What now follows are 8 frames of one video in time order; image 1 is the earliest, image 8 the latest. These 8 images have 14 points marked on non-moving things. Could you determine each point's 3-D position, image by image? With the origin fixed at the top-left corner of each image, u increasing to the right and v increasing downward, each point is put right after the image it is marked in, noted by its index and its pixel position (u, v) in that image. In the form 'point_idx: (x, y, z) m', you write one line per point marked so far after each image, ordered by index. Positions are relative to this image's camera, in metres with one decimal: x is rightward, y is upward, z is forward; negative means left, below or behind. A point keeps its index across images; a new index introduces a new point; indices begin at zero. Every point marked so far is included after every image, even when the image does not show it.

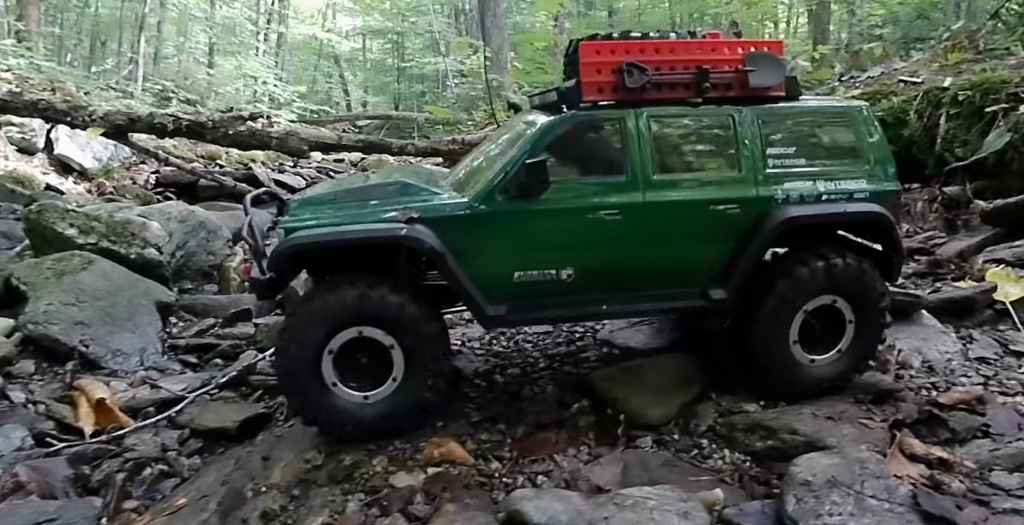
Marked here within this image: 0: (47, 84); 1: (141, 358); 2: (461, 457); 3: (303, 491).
0: (-10.8, +4.1, +13.5) m
1: (-3.0, -0.7, +4.7) m
2: (-0.2, -1.0, +3.0) m
3: (-0.9, -1.0, +2.8) m
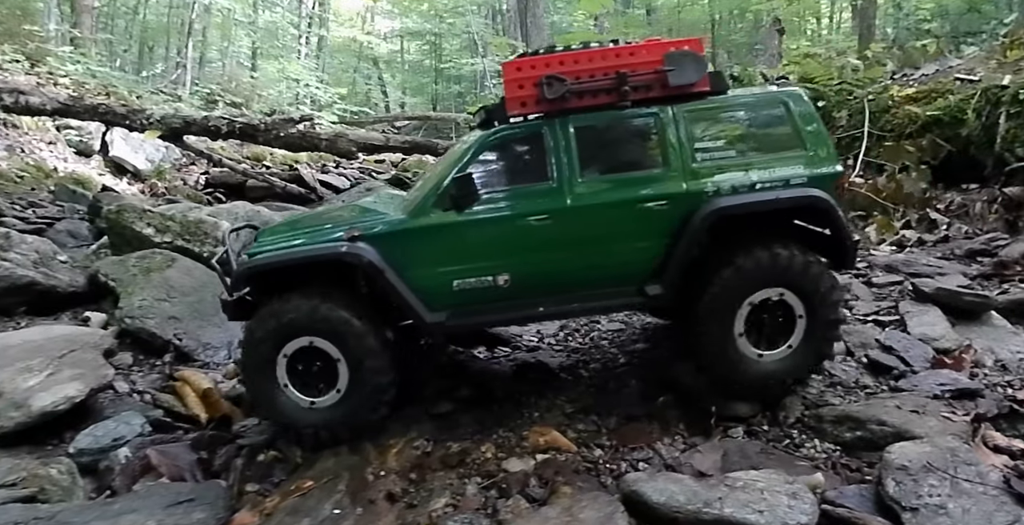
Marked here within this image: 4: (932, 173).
0: (-9.8, +4.1, +14.2) m
1: (-2.4, -0.7, +5.0) m
2: (+0.3, -1.0, +3.2) m
3: (-0.4, -1.0, +3.0) m
4: (+6.2, +1.3, +8.9) m
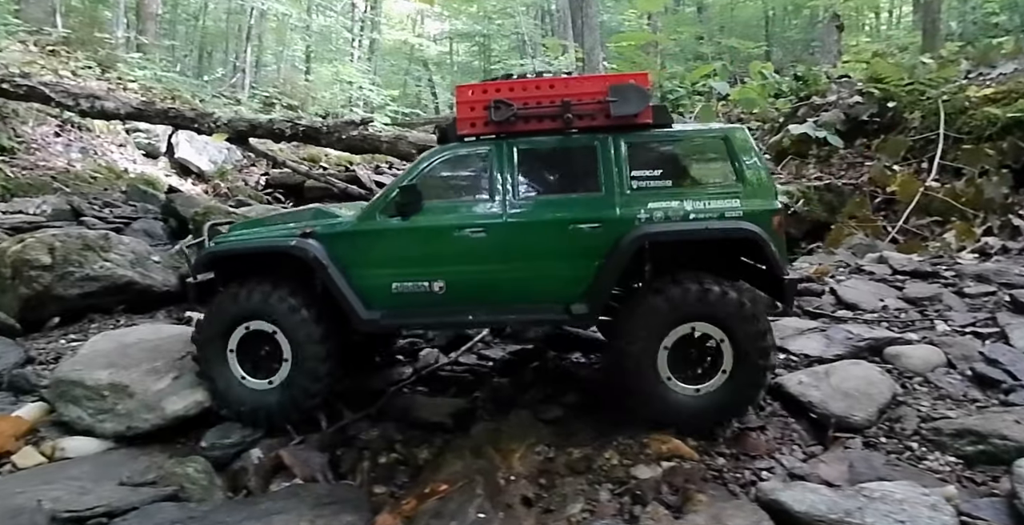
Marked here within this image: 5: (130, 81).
0: (-8.5, +4.2, +14.8) m
1: (-1.6, -0.8, +5.2) m
2: (+0.9, -1.0, +3.2) m
3: (+0.2, -1.1, +3.1) m
4: (+7.2, +1.2, +8.7) m
5: (-9.3, +4.4, +14.7) m
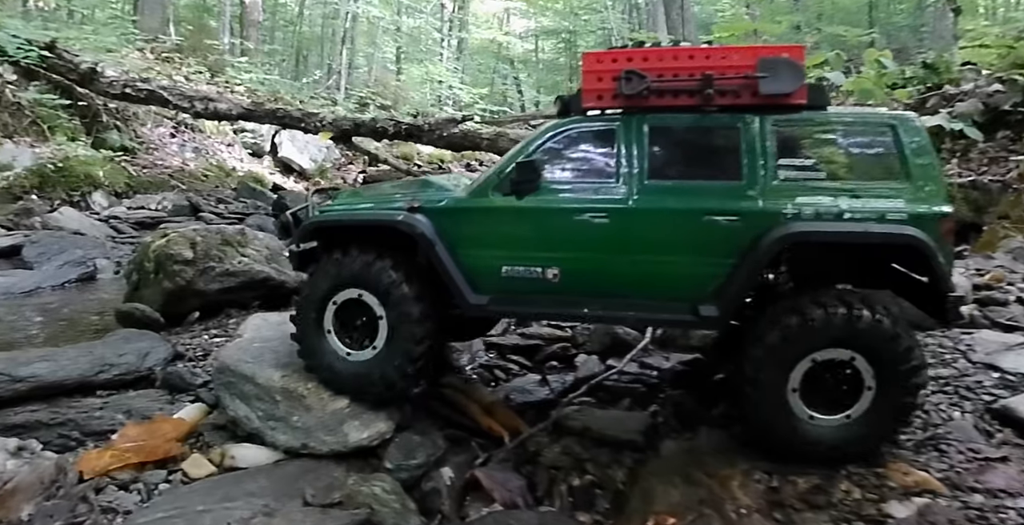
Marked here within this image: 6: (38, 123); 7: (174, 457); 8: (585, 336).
0: (-6.0, +4.2, +15.2) m
1: (-0.4, -0.7, +4.9) m
2: (+2.0, -1.0, +2.6) m
3: (+1.2, -1.1, +2.6) m
4: (+8.8, +1.2, +7.3) m
5: (-6.9, +4.5, +15.2) m
6: (-8.2, +2.4, +10.5) m
7: (-1.6, -0.9, +2.9) m
8: (+0.6, -0.6, +4.8) m
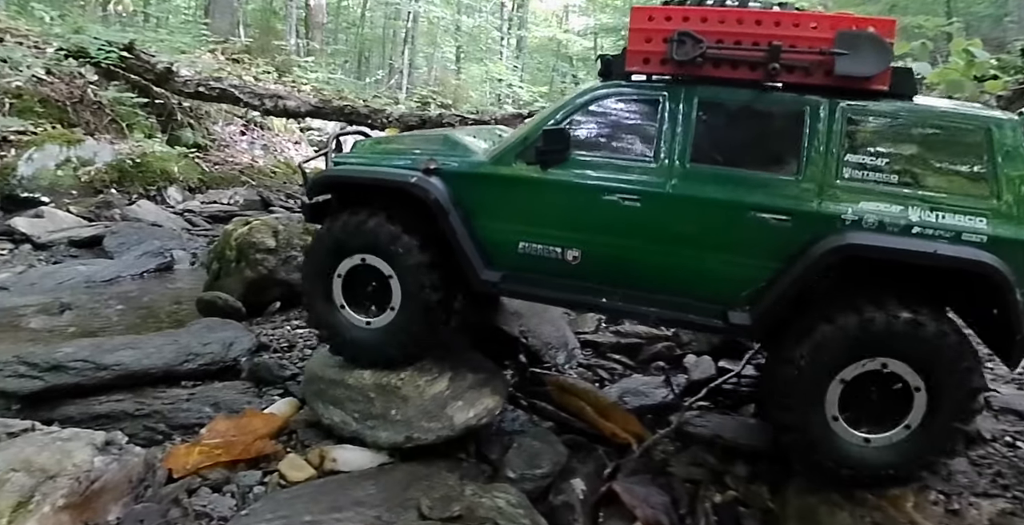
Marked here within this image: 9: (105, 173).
0: (-4.4, +4.3, +15.3) m
1: (+0.4, -0.7, +4.5) m
2: (+2.5, -0.9, +2.1) m
3: (+1.7, -1.0, +2.1) m
4: (+9.7, +1.2, +6.2) m
5: (-5.3, +4.5, +15.3) m
6: (-7.0, +2.5, +10.7) m
7: (-1.1, -0.8, +2.7) m
8: (+1.3, -0.5, +4.4) m
9: (-6.2, +1.4, +9.2) m
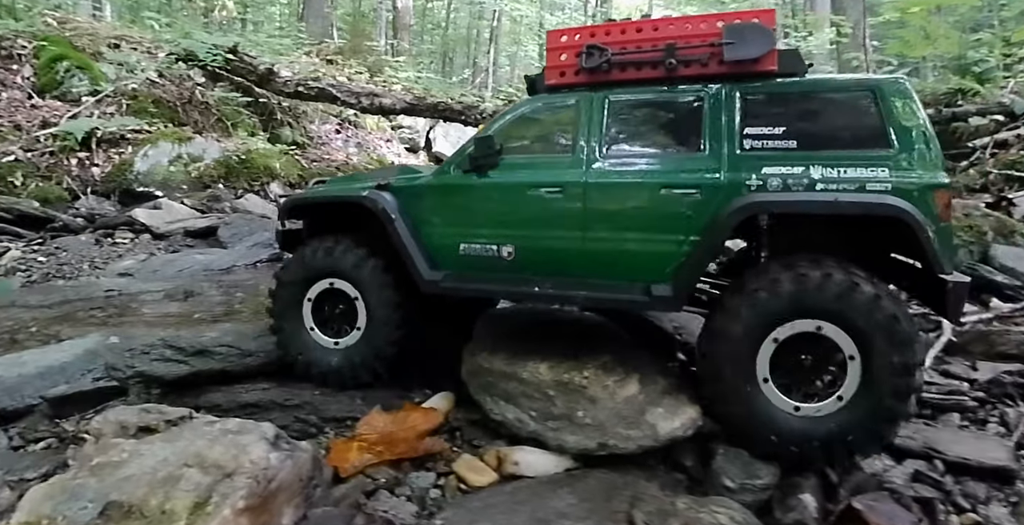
0: (-2.2, +4.3, +15.3) m
1: (+1.3, -0.6, +4.0) m
2: (+3.1, -0.9, +1.3) m
3: (+2.4, -0.9, +1.4) m
4: (+10.8, +1.2, +4.6) m
5: (-3.1, +4.6, +15.4) m
6: (-5.3, +2.6, +11.0) m
7: (-0.3, -0.7, +2.3) m
8: (+2.2, -0.5, +3.8) m
9: (-4.6, +1.5, +9.4) m
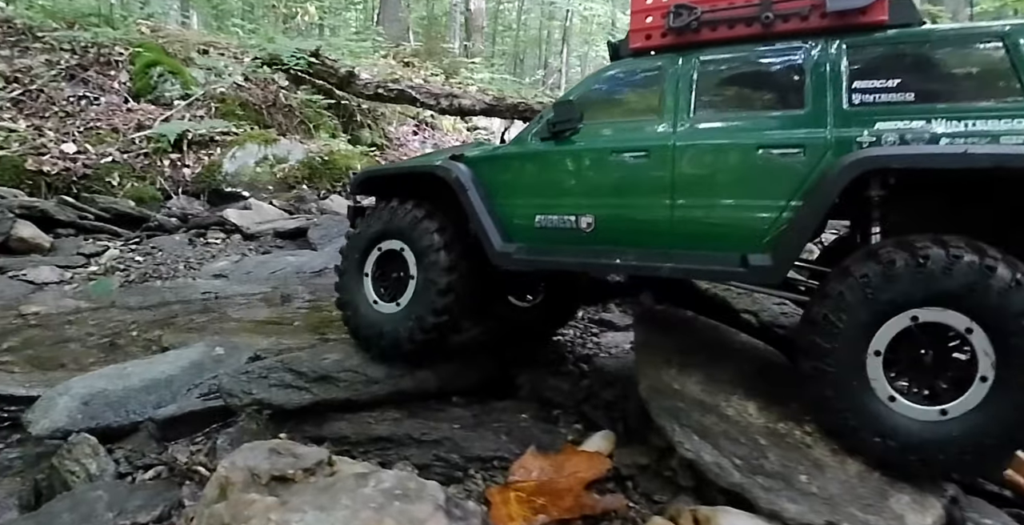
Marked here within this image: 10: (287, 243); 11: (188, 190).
0: (-0.3, +4.2, +15.0) m
1: (+2.0, -0.7, +3.4) m
2: (+3.6, -0.9, +0.6) m
3: (+2.9, -1.0, +0.7) m
4: (+11.6, +0.9, +3.1) m
5: (-1.1, +4.5, +15.2) m
6: (-3.8, +2.6, +11.1) m
7: (+0.3, -0.8, +1.9) m
8: (+2.9, -0.5, +3.1) m
9: (-3.3, +1.4, +9.4) m
10: (-2.4, +0.2, +6.4) m
11: (-4.7, +1.0, +8.7) m
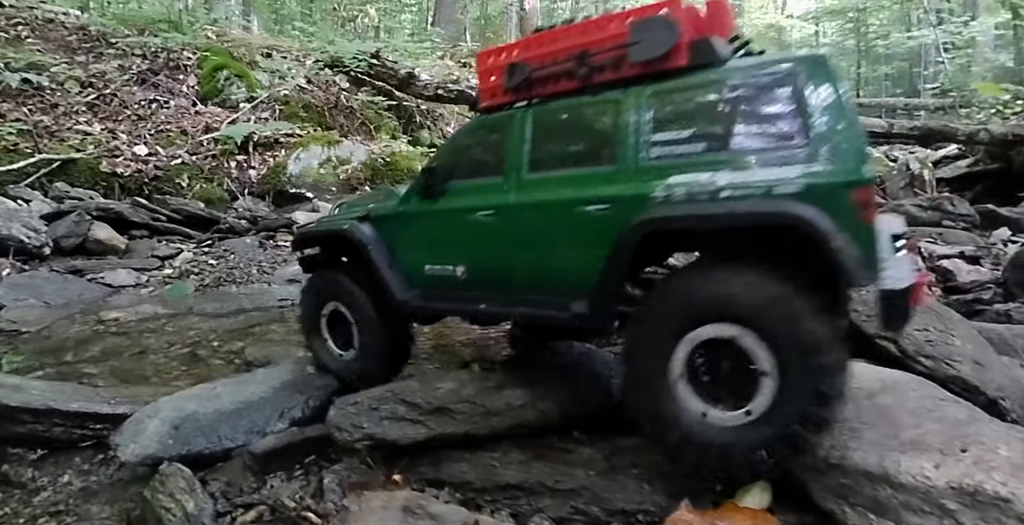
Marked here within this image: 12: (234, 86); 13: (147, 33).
0: (+1.1, +4.1, +14.7) m
1: (+2.6, -0.8, +3.0) m
2: (+3.9, -1.0, 0.0) m
3: (+3.2, -1.1, +0.2) m
4: (+12.1, +0.7, +2.0) m
5: (+0.3, +4.4, +15.0) m
6: (-2.6, +2.5, +11.0) m
7: (+0.7, -0.8, +1.6) m
8: (+3.4, -0.6, +2.6) m
9: (-2.3, +1.4, +9.3) m
10: (-1.6, +0.2, +6.2) m
11: (-3.7, +1.0, +8.7) m
12: (-4.7, +3.0, +10.3) m
13: (-6.7, +4.2, +11.1) m
